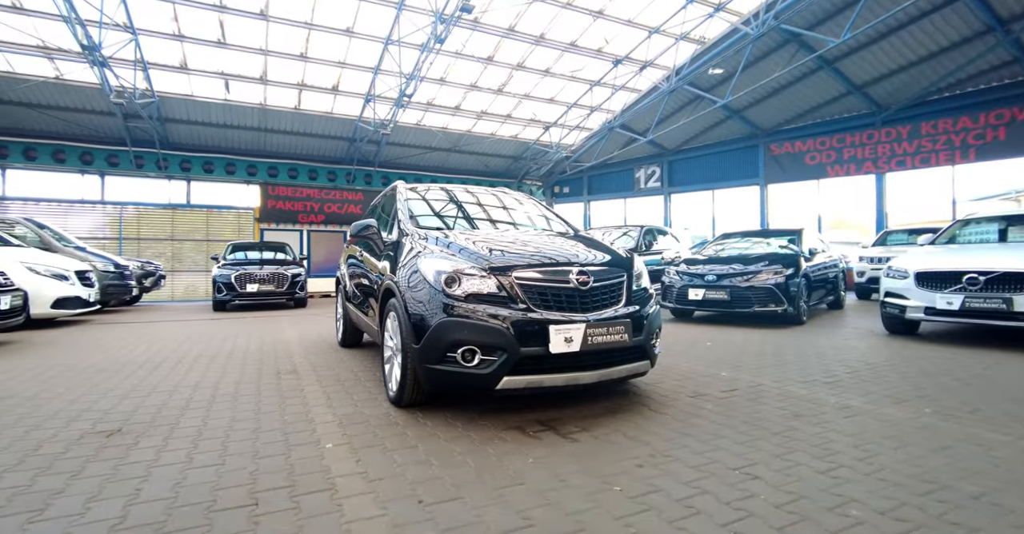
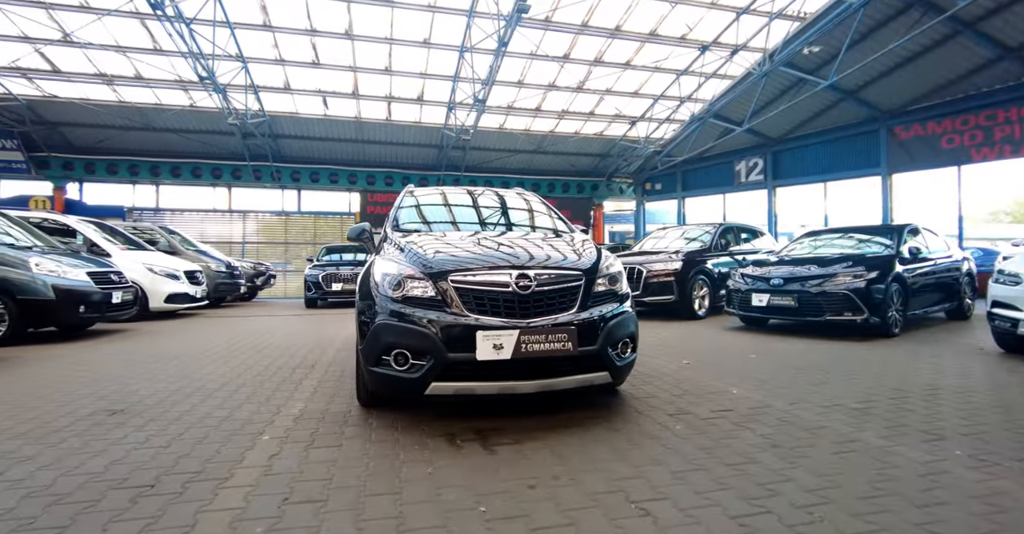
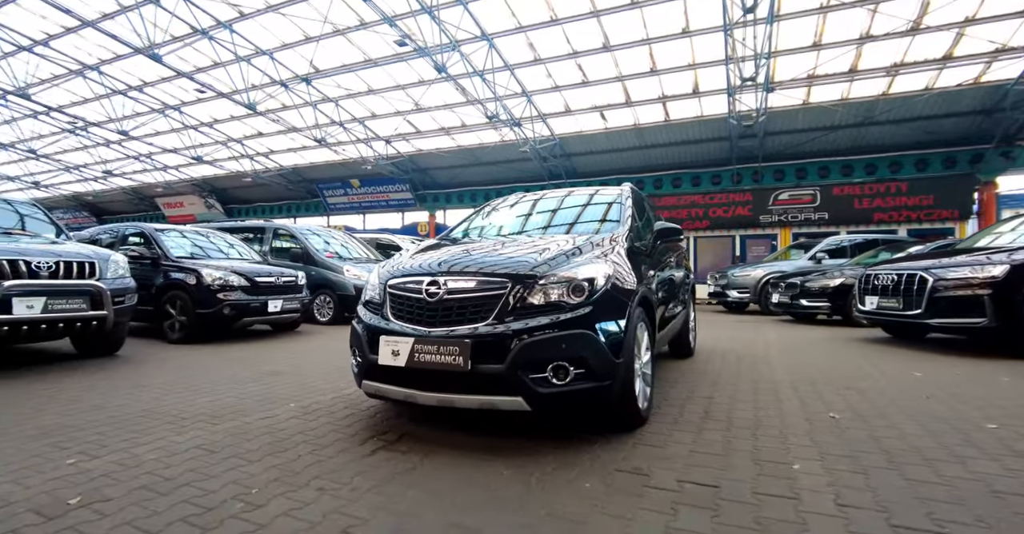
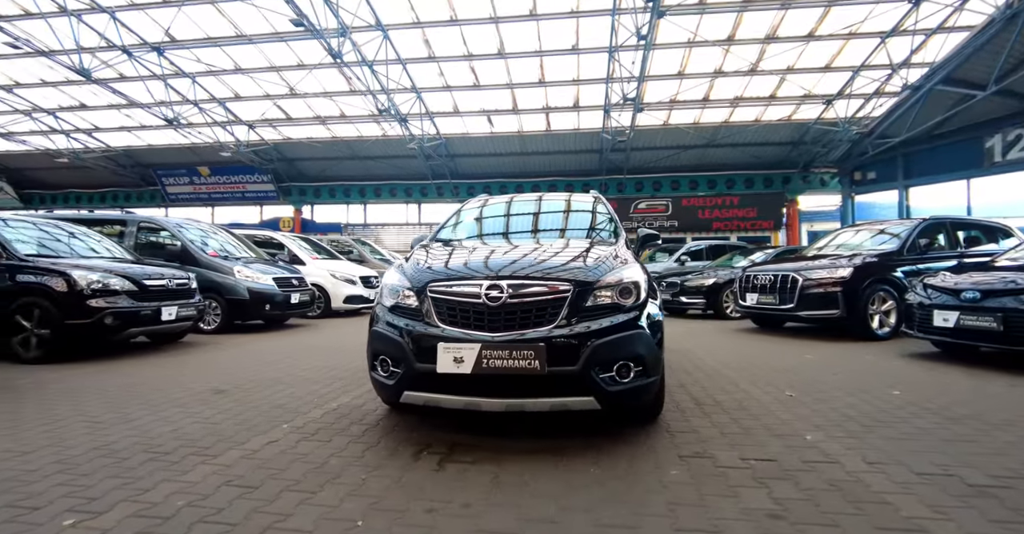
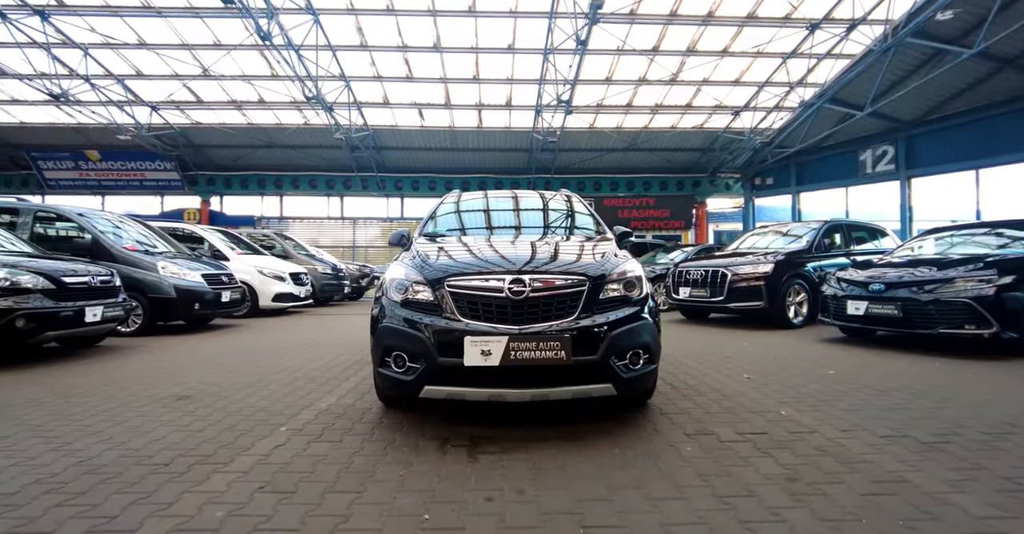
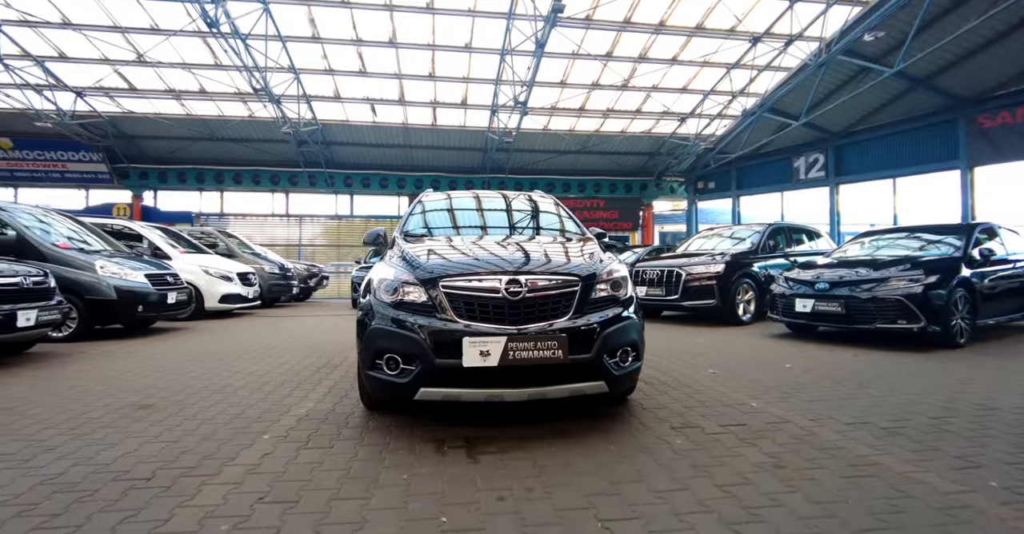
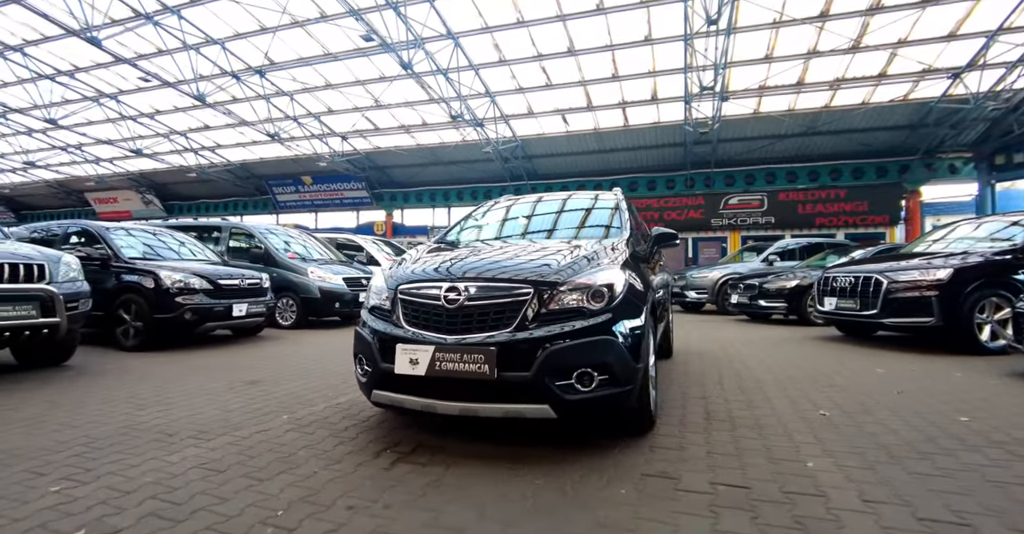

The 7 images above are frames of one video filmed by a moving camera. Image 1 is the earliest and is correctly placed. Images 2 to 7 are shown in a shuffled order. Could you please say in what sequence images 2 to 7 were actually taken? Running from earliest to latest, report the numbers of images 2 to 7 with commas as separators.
2, 6, 5, 4, 7, 3
